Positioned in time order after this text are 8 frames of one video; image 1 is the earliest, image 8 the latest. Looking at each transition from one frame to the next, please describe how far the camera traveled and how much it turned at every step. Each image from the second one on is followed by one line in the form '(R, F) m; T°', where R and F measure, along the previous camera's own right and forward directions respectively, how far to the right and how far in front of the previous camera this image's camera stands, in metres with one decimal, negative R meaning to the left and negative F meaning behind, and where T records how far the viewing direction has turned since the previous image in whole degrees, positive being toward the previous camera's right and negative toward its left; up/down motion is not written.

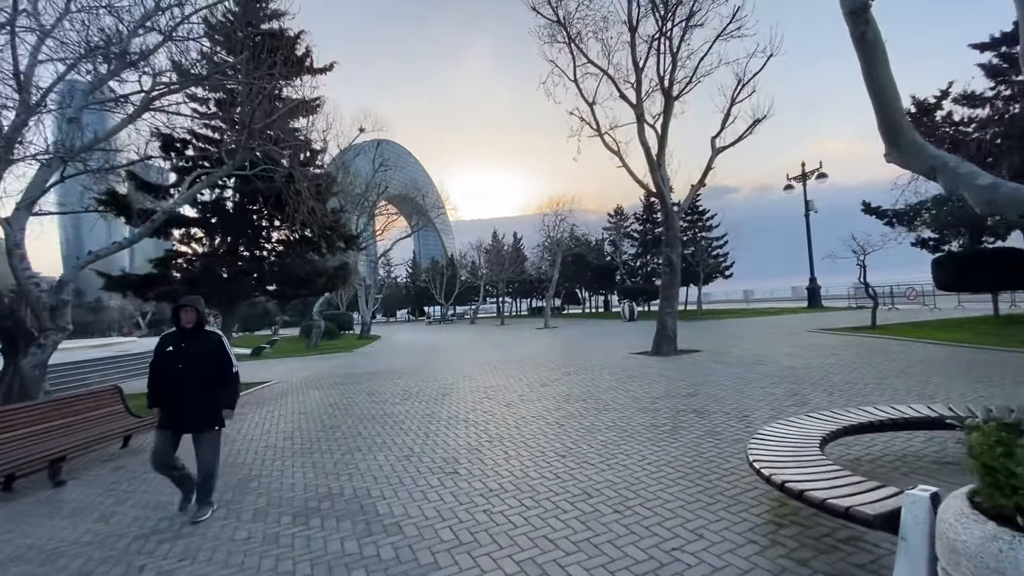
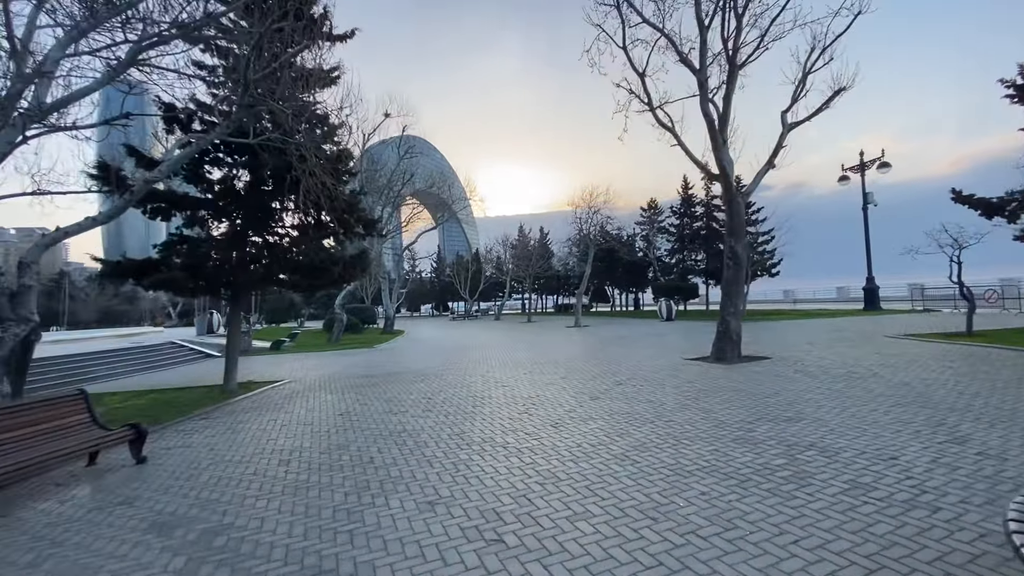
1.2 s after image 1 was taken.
(-0.4, +1.5) m; -3°
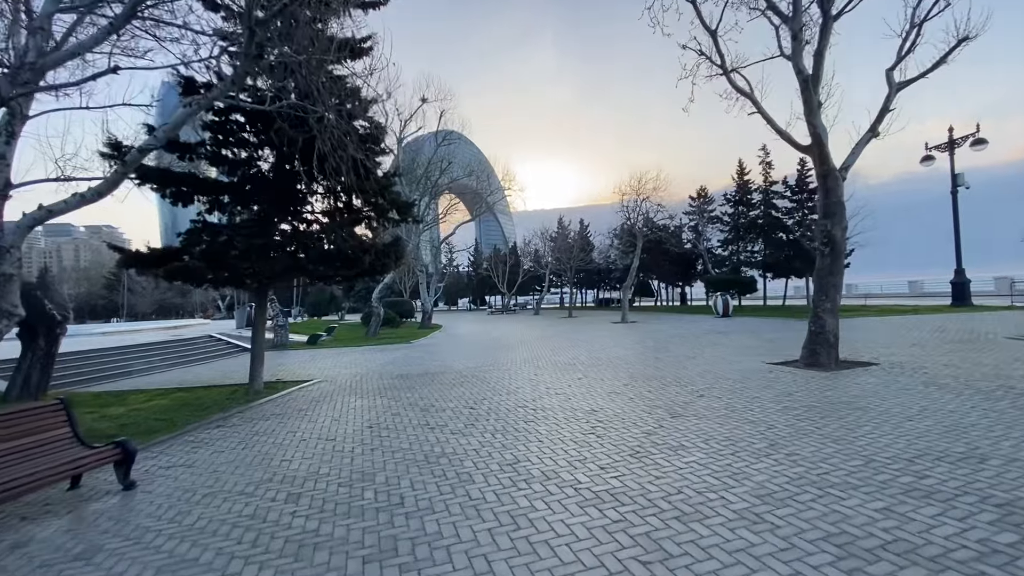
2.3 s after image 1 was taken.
(-0.3, +1.4) m; -4°
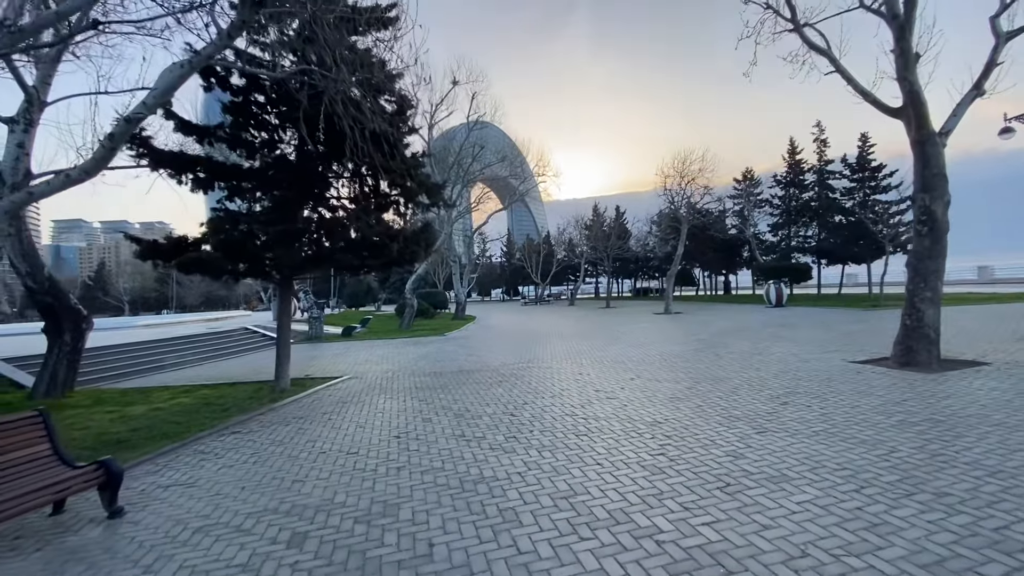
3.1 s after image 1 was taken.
(-0.2, +1.0) m; -4°
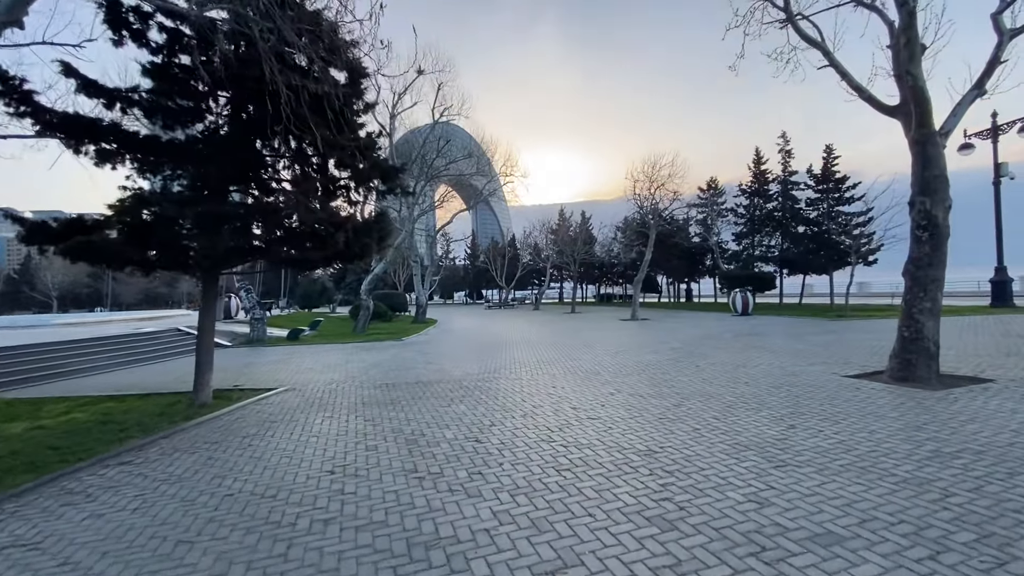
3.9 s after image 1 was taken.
(-0.1, +1.1) m; +4°
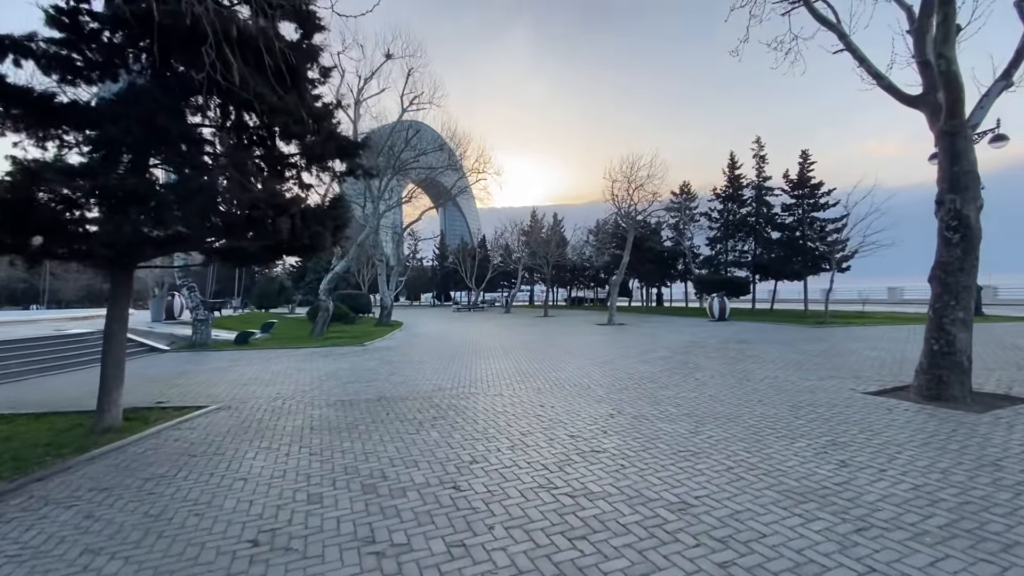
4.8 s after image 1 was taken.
(-0.2, +1.2) m; +4°
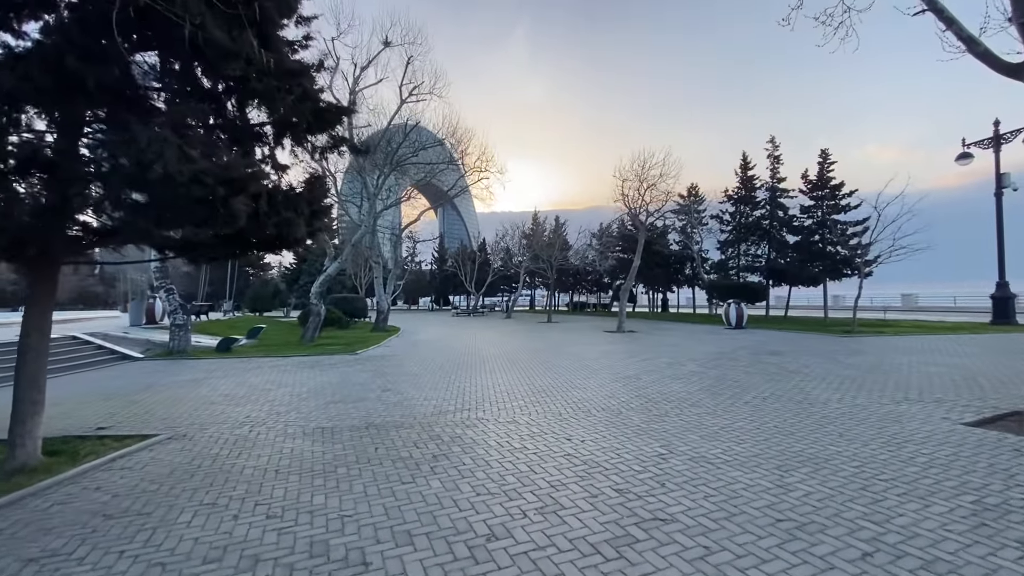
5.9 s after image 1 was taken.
(-0.3, +1.3) m; 0°
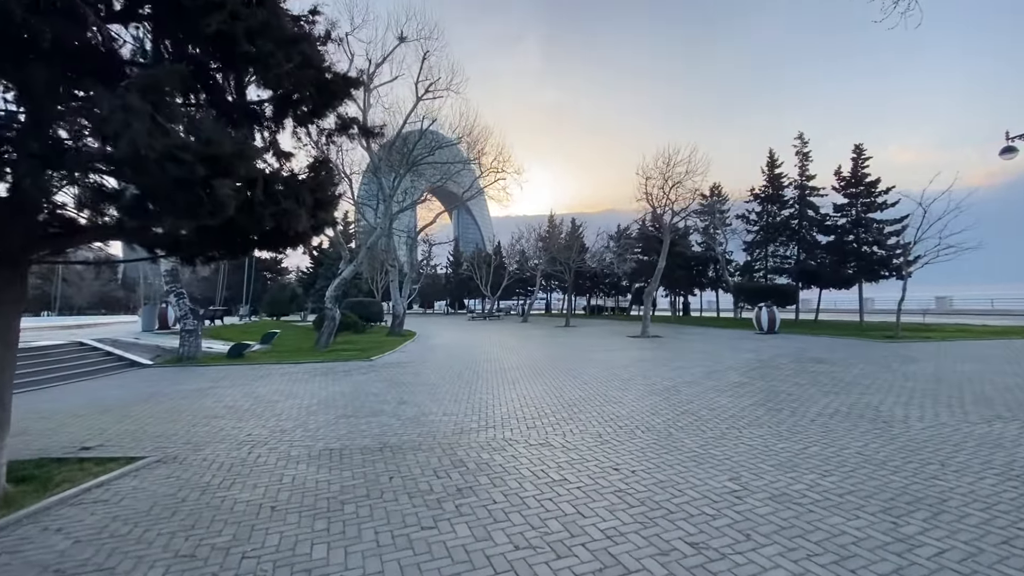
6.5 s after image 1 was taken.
(-0.2, +0.8) m; -2°
